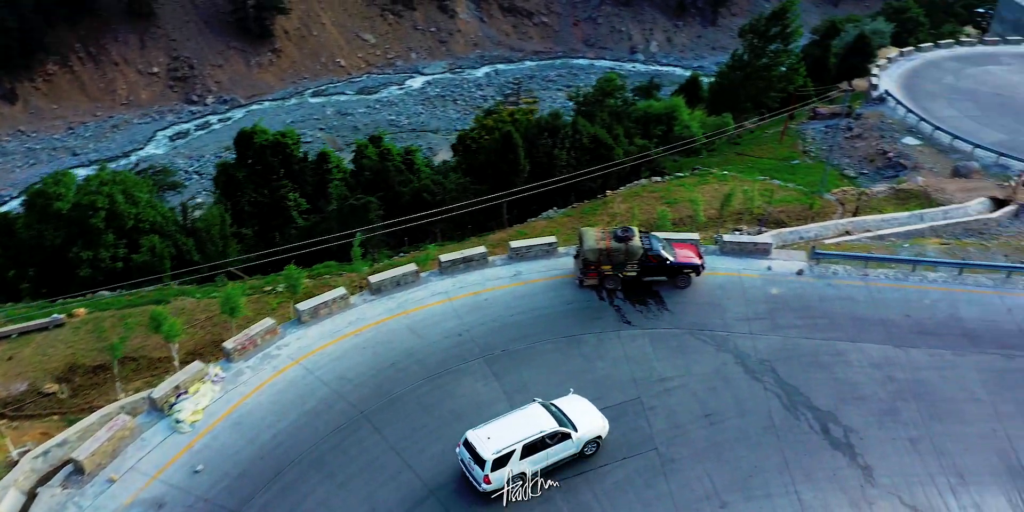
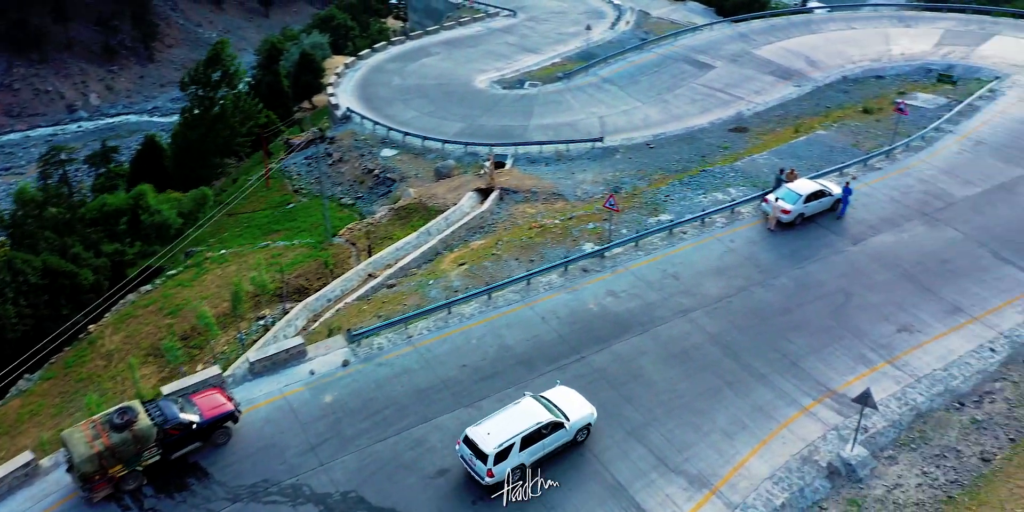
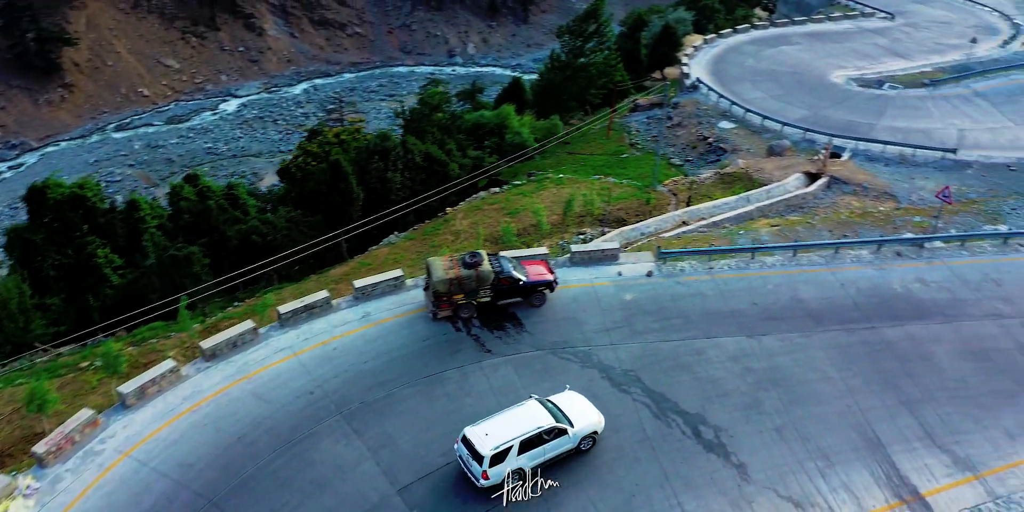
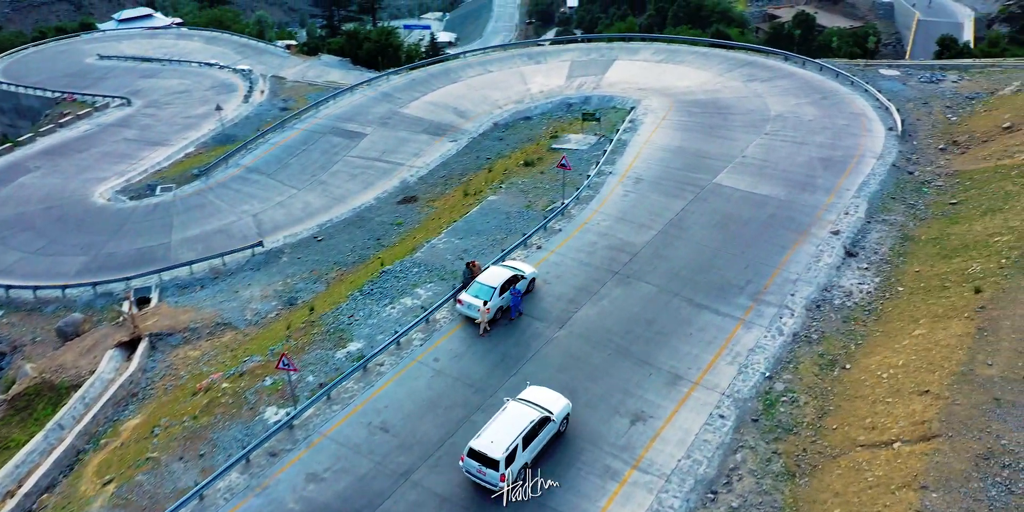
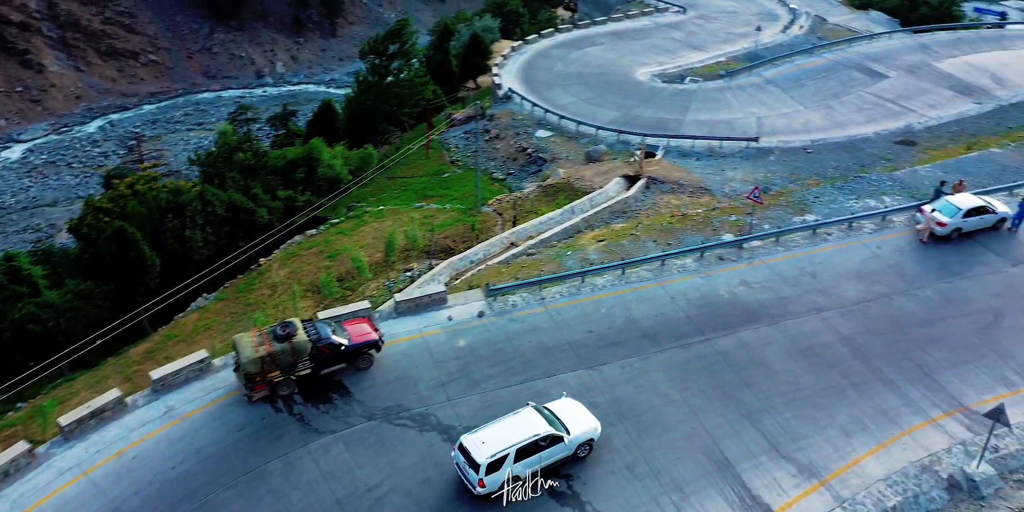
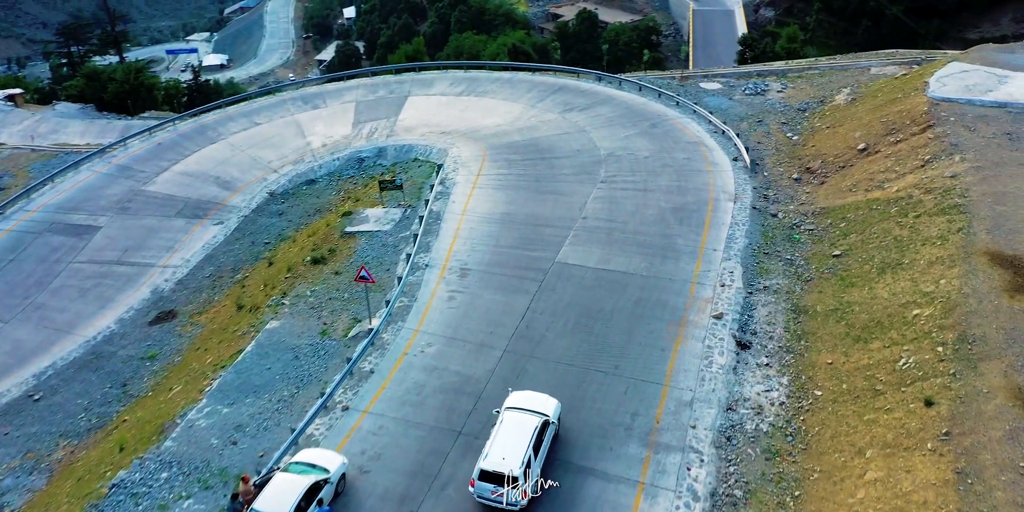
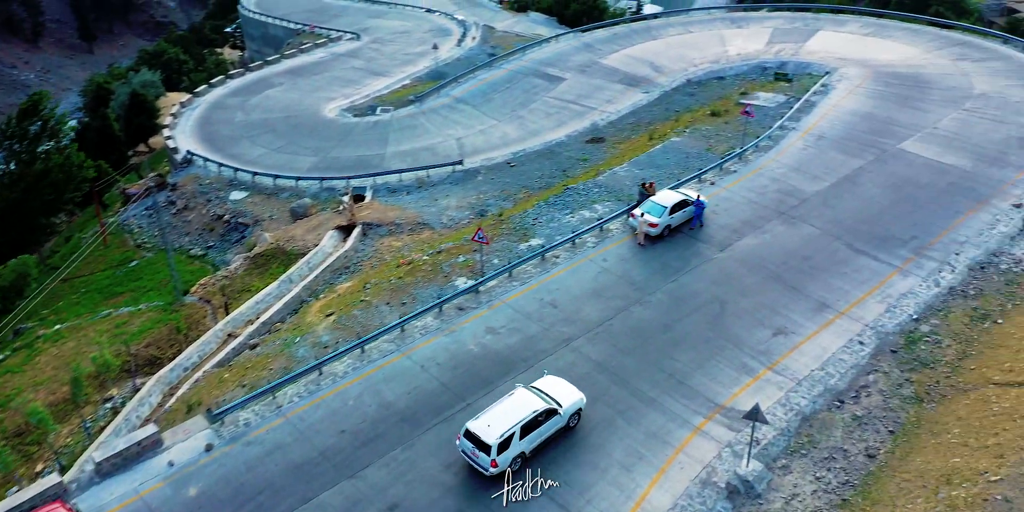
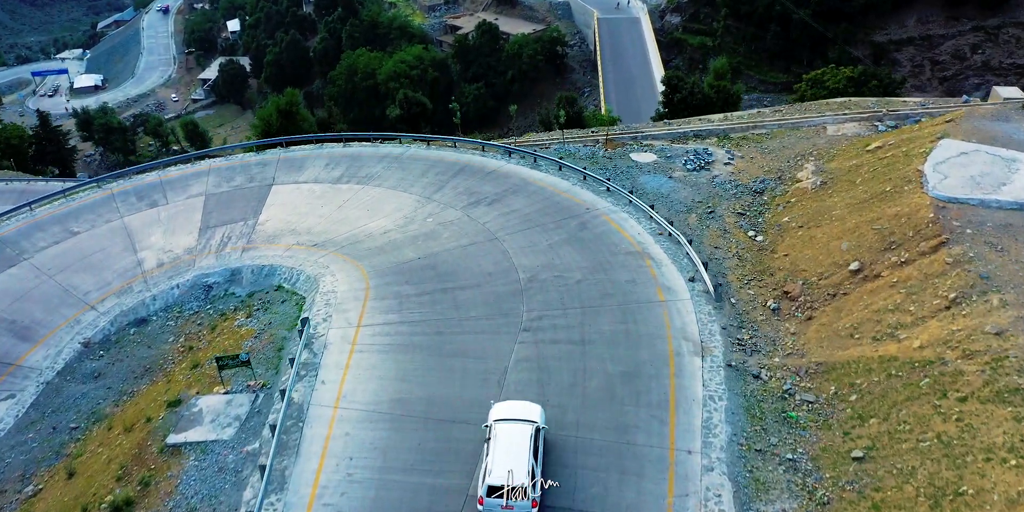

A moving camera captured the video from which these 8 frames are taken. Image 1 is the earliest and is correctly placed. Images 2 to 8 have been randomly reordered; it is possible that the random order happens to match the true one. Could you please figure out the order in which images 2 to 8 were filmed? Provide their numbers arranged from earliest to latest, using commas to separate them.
3, 5, 2, 7, 4, 6, 8
